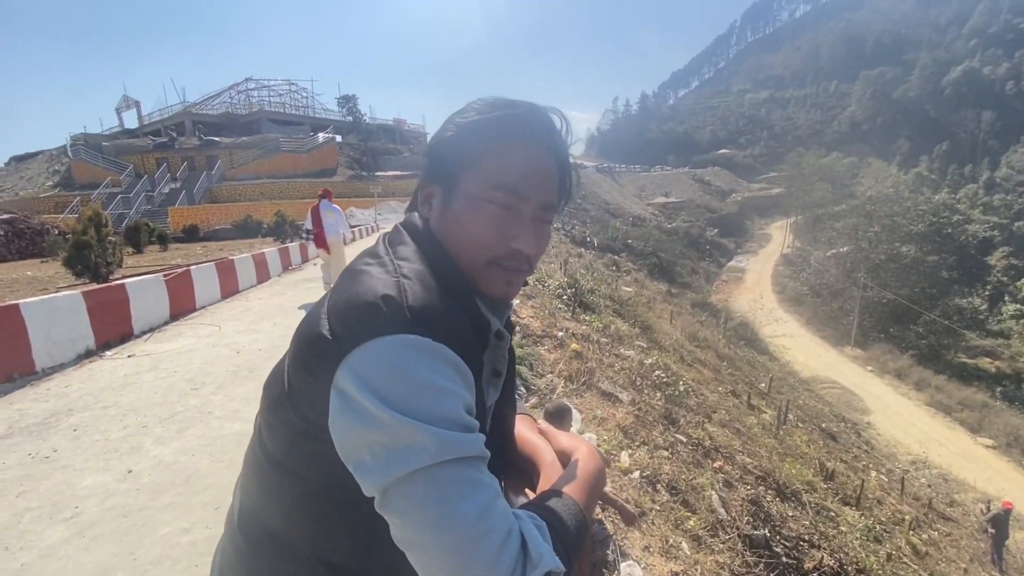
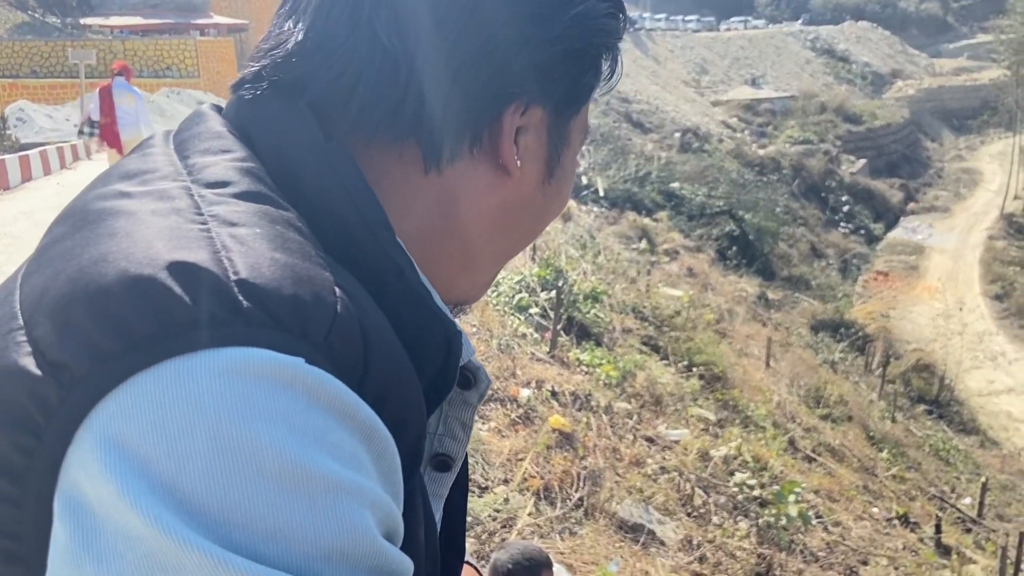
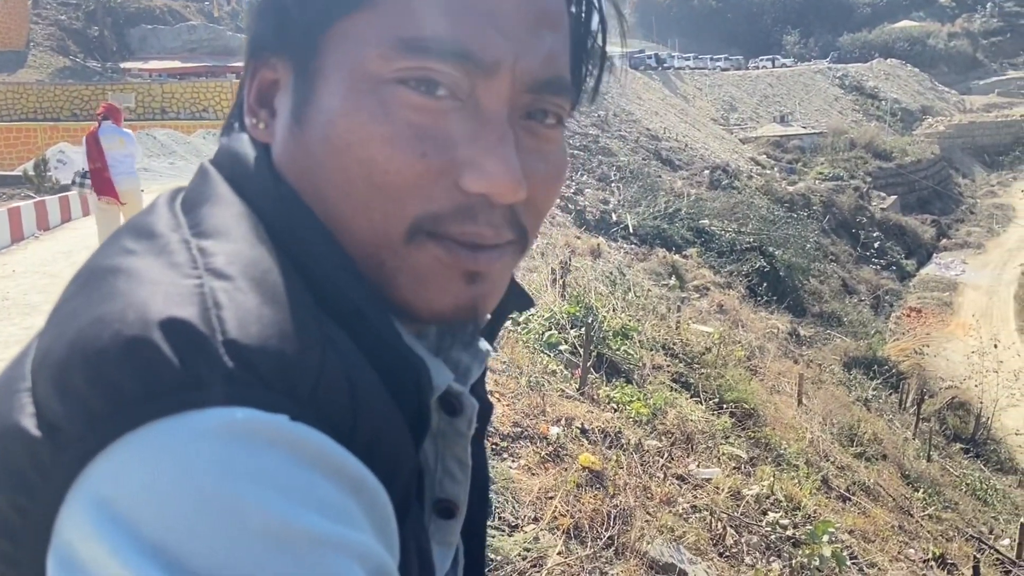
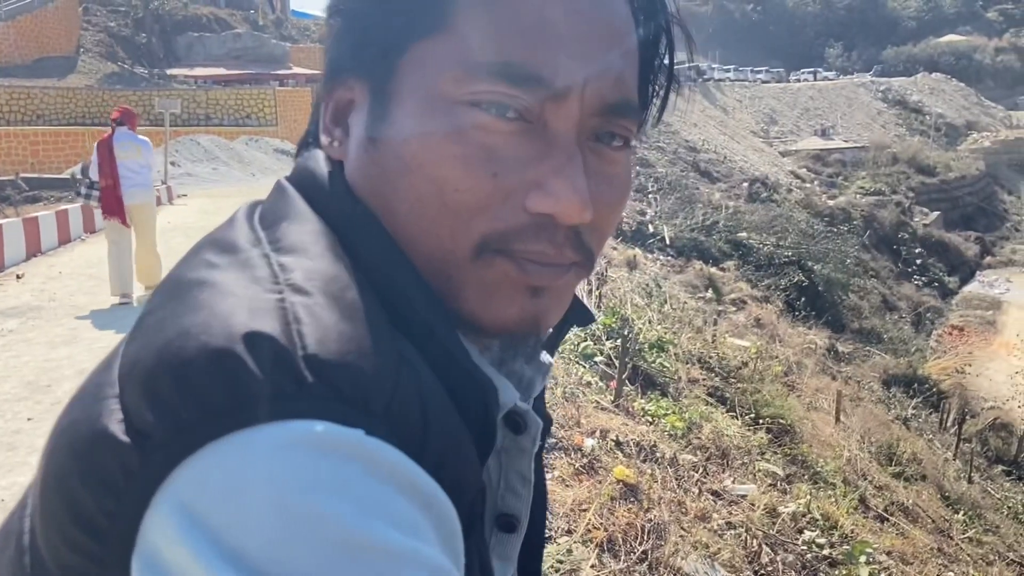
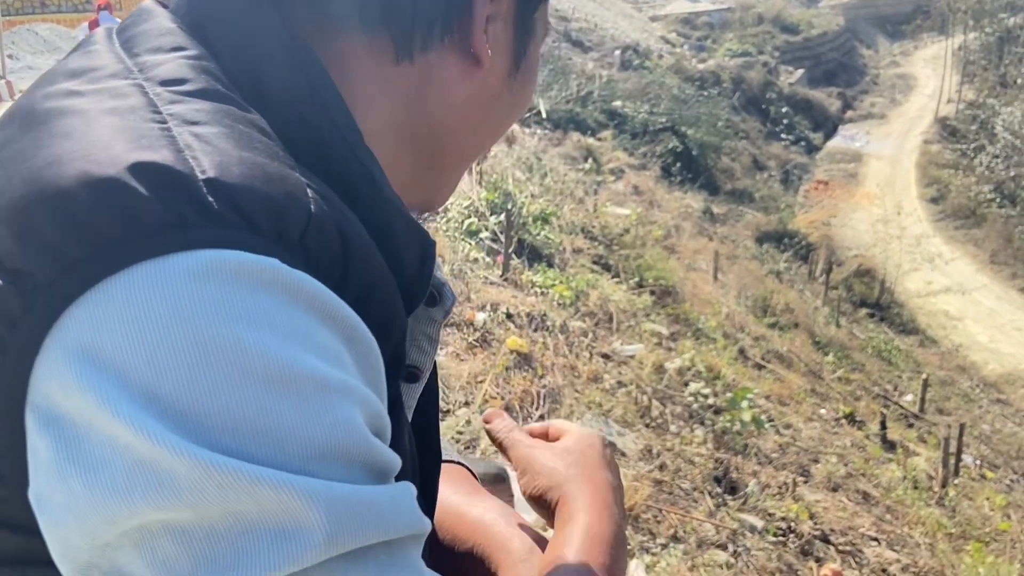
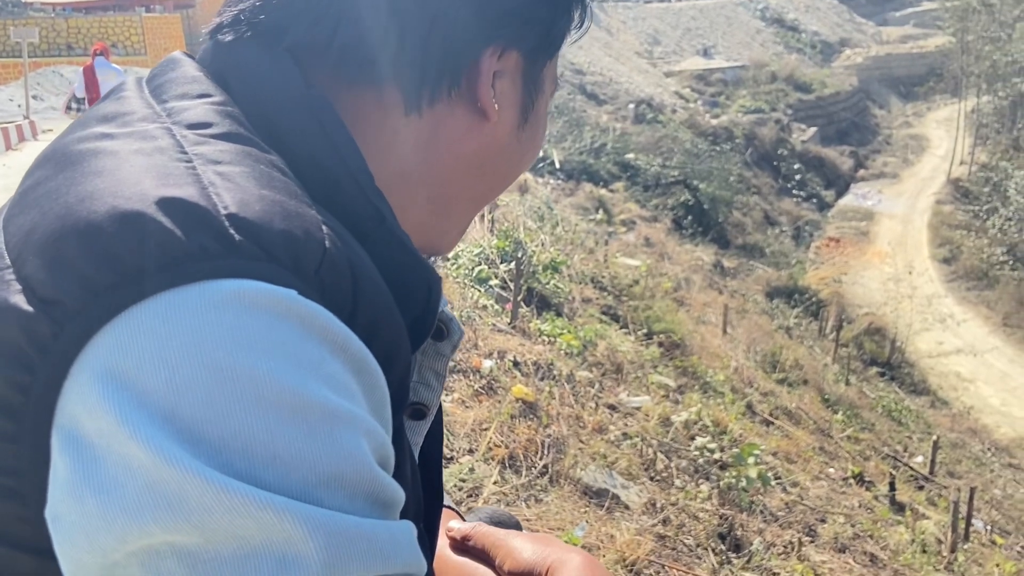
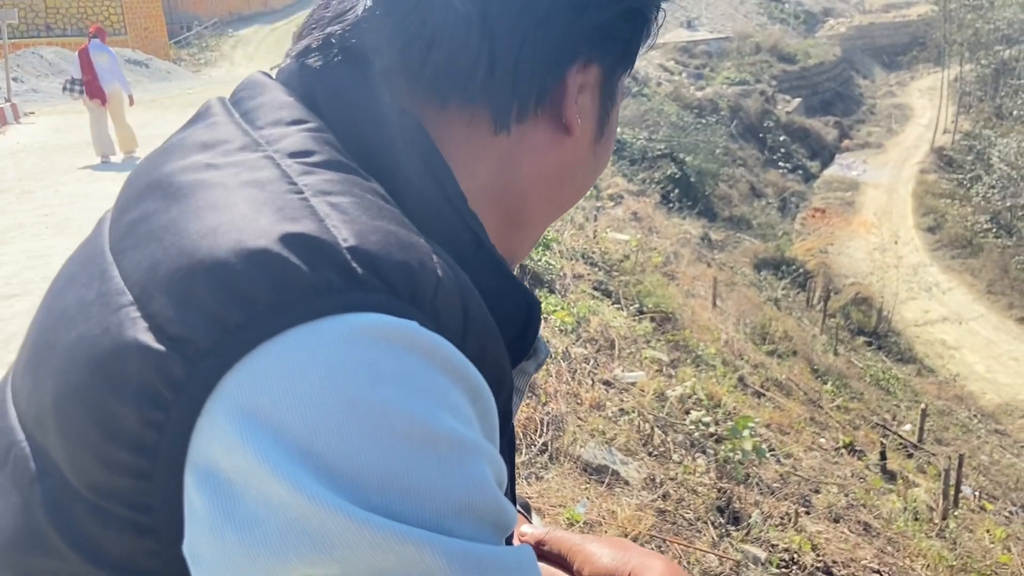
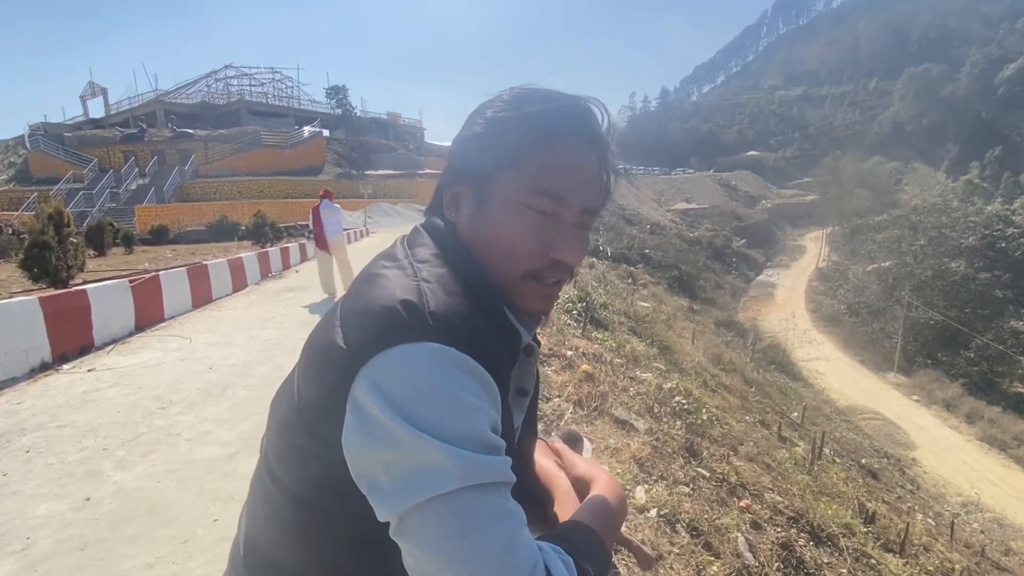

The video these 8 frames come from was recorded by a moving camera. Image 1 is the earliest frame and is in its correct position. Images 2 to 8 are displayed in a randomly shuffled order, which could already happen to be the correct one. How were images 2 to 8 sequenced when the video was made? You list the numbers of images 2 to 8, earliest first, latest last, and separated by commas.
8, 4, 3, 2, 6, 7, 5
